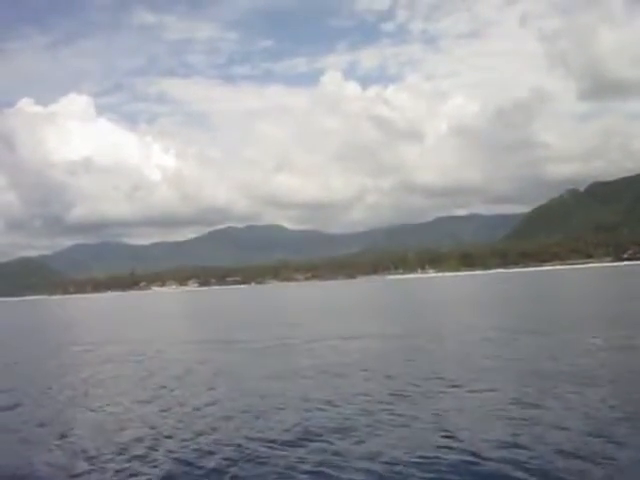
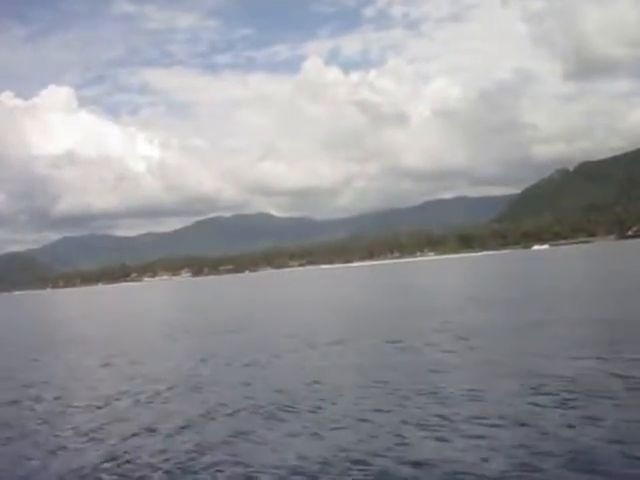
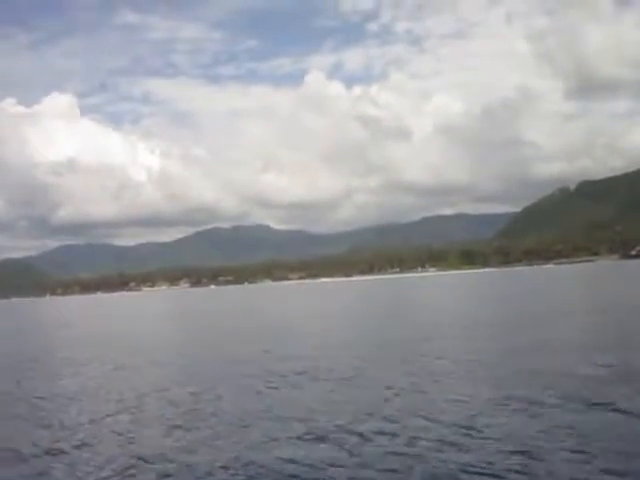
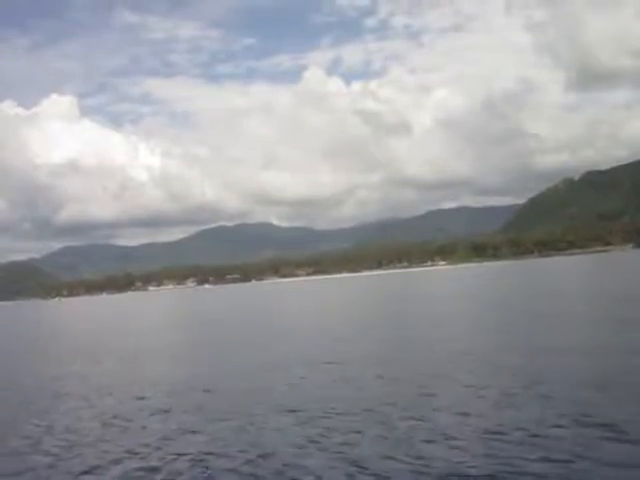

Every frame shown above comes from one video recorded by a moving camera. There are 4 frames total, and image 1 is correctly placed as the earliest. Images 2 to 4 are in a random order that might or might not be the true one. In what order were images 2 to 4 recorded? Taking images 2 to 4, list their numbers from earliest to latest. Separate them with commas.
2, 3, 4
